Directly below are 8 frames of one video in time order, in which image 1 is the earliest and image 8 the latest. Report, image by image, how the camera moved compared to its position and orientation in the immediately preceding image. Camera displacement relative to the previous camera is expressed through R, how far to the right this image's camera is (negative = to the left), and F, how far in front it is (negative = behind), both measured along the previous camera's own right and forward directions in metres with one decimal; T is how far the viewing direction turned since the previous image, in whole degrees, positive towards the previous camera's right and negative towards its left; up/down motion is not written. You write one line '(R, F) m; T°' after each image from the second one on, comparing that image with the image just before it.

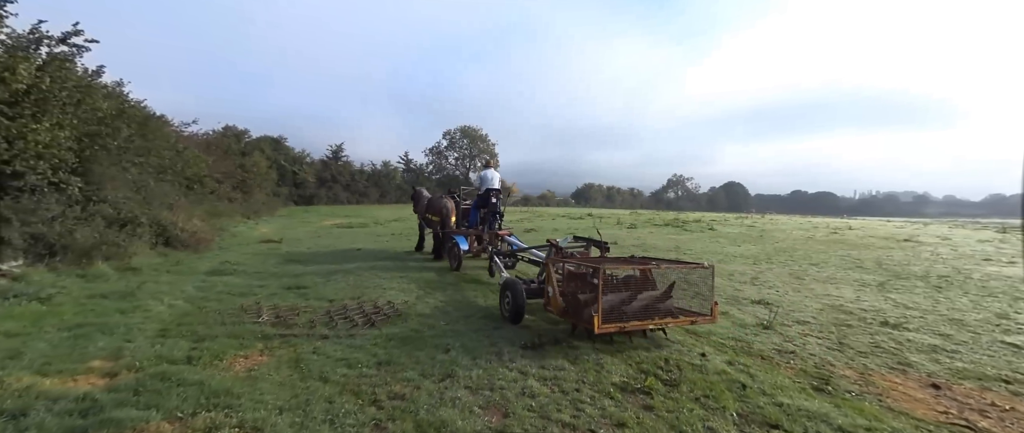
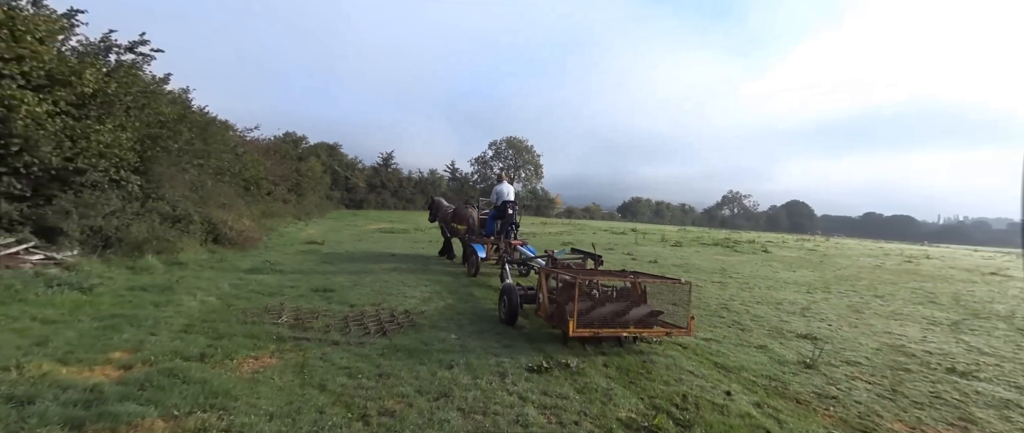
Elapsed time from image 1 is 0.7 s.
(+0.6, +0.4) m; -7°
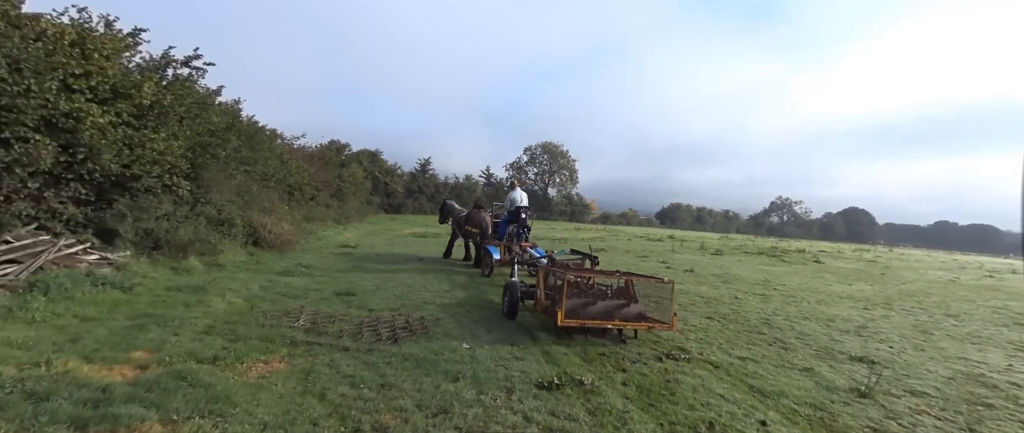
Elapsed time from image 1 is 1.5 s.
(+0.4, +0.4) m; -6°
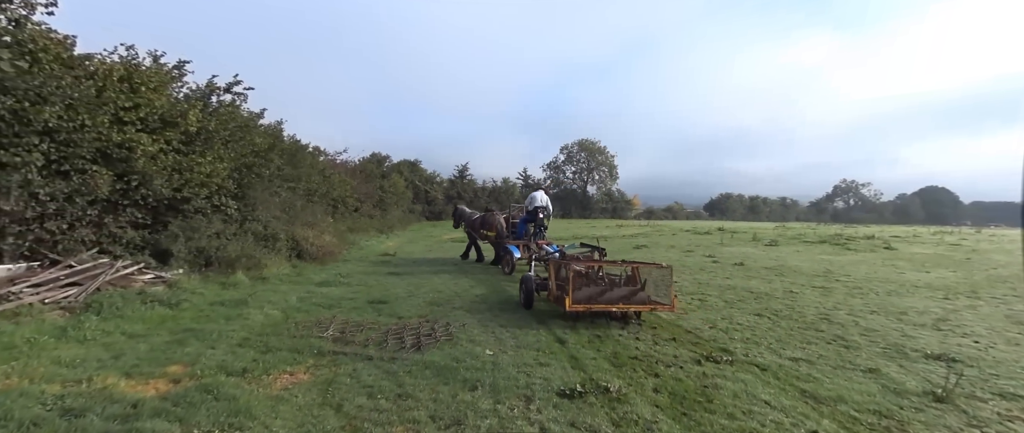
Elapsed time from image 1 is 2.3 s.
(+0.4, +0.4) m; -6°
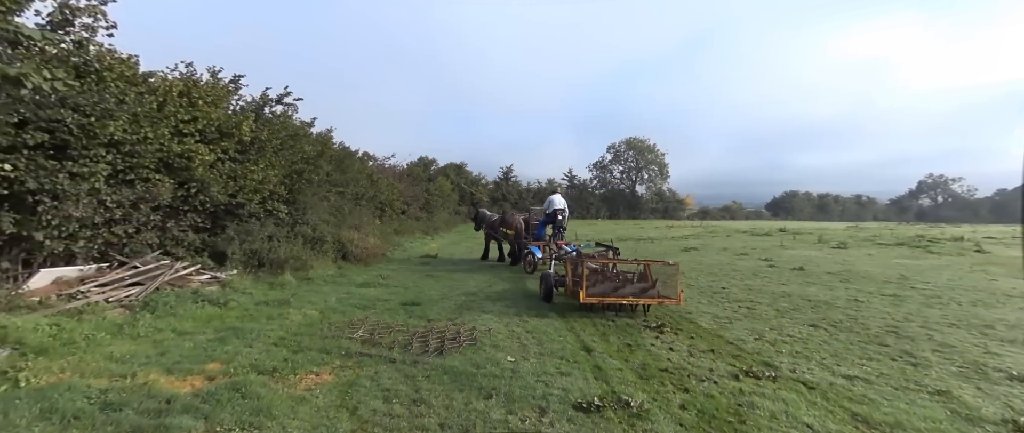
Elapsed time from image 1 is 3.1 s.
(+0.5, +0.3) m; -7°
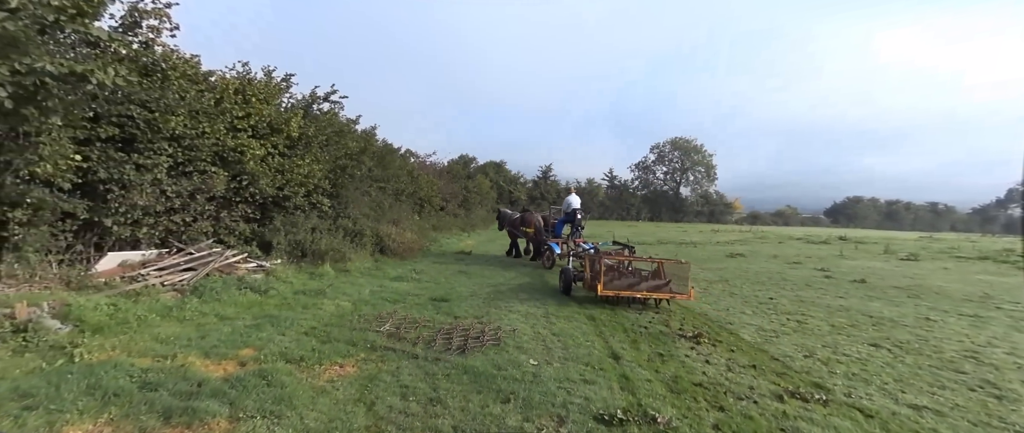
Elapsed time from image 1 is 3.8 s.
(+0.2, +0.3) m; -6°
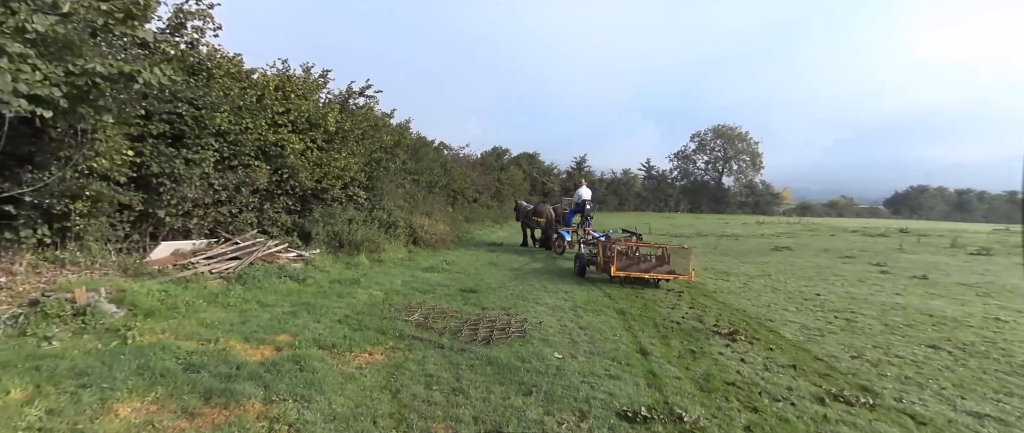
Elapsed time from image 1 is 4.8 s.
(+0.2, +0.1) m; -5°
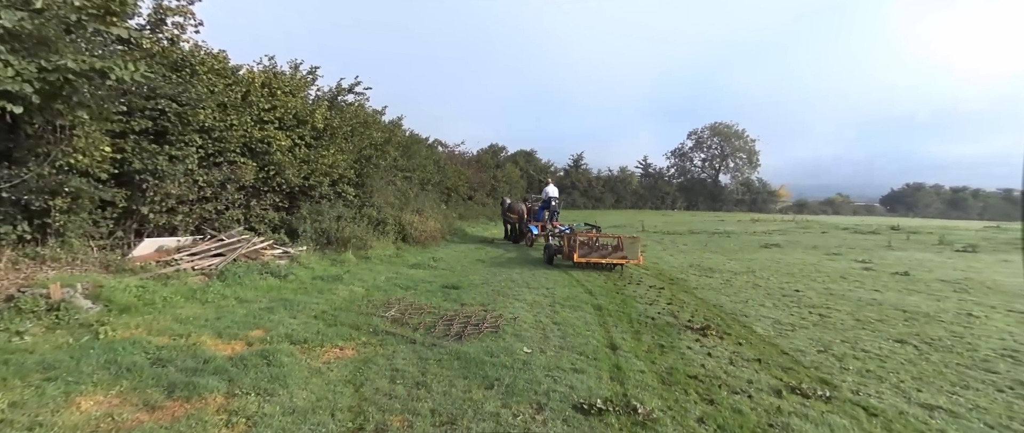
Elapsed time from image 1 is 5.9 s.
(+0.4, 0.0) m; 0°
